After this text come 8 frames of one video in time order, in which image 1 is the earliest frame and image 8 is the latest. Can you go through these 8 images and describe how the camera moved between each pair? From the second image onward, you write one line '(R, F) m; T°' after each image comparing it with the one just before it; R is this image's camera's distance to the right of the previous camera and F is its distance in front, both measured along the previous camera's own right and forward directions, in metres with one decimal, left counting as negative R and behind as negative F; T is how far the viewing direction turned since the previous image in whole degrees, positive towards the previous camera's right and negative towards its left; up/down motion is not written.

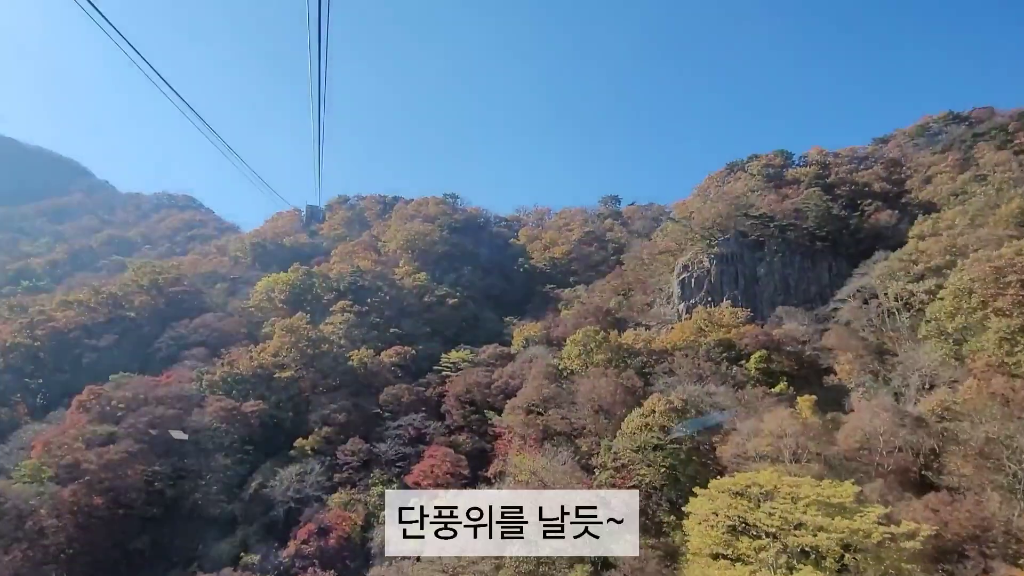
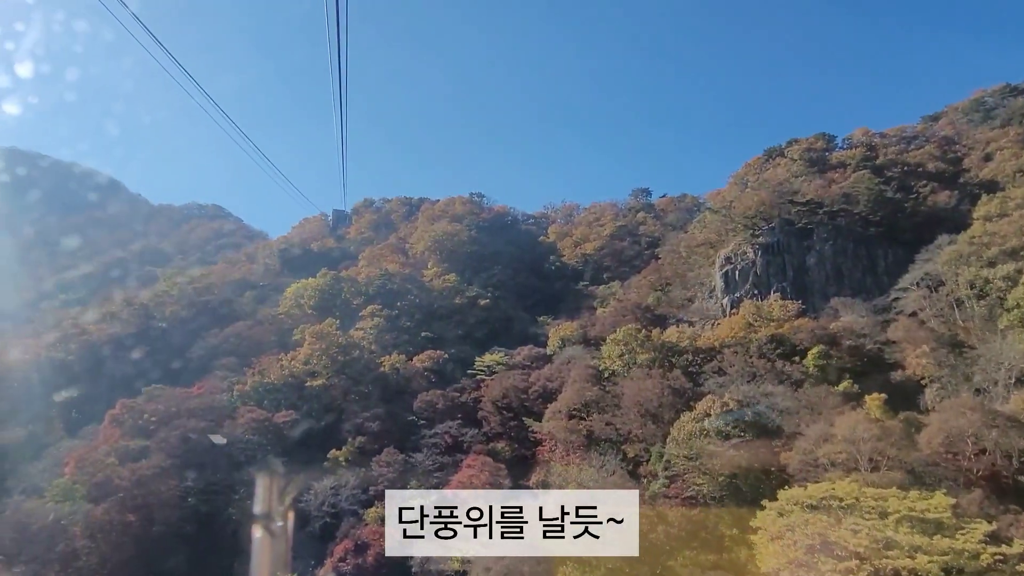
(-0.3, +1.1) m; -2°
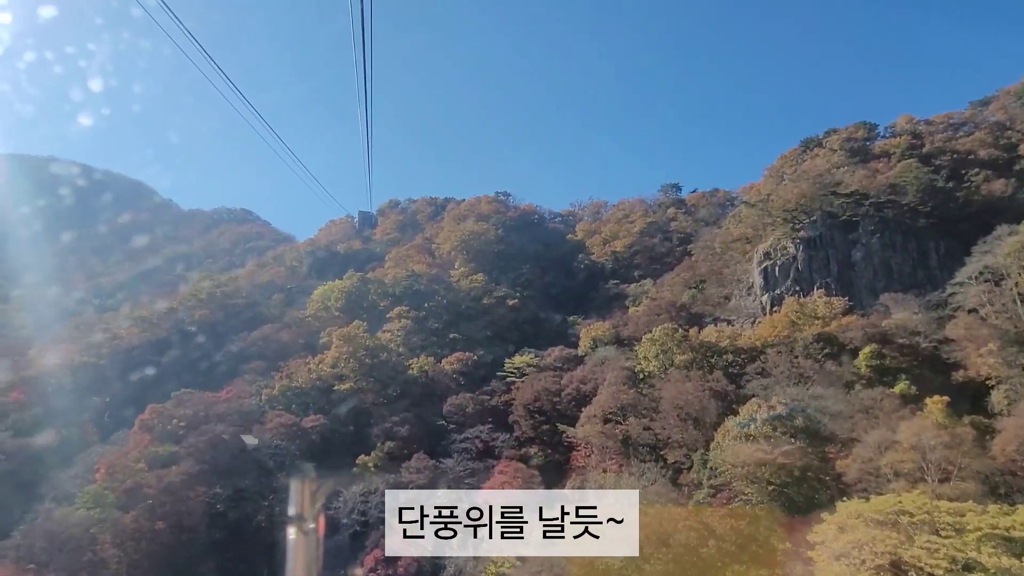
(-0.2, +0.8) m; -2°
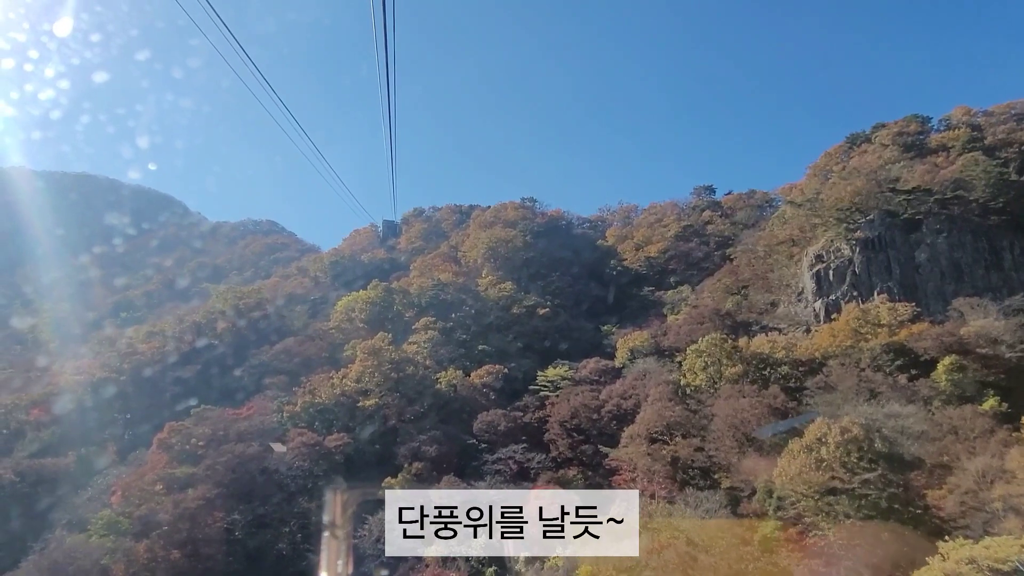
(-0.3, +1.6) m; -2°
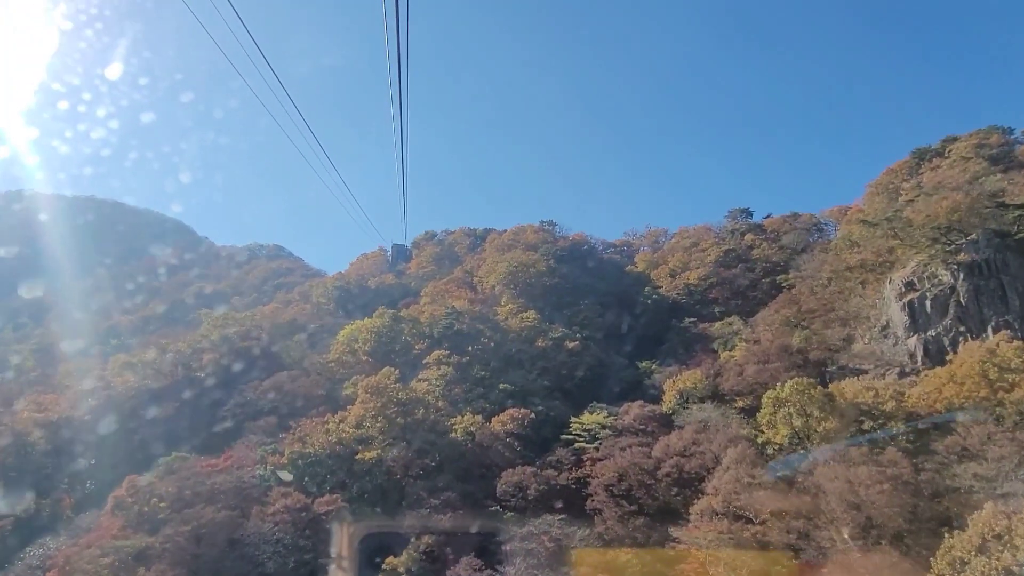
(-0.7, +4.2) m; -1°
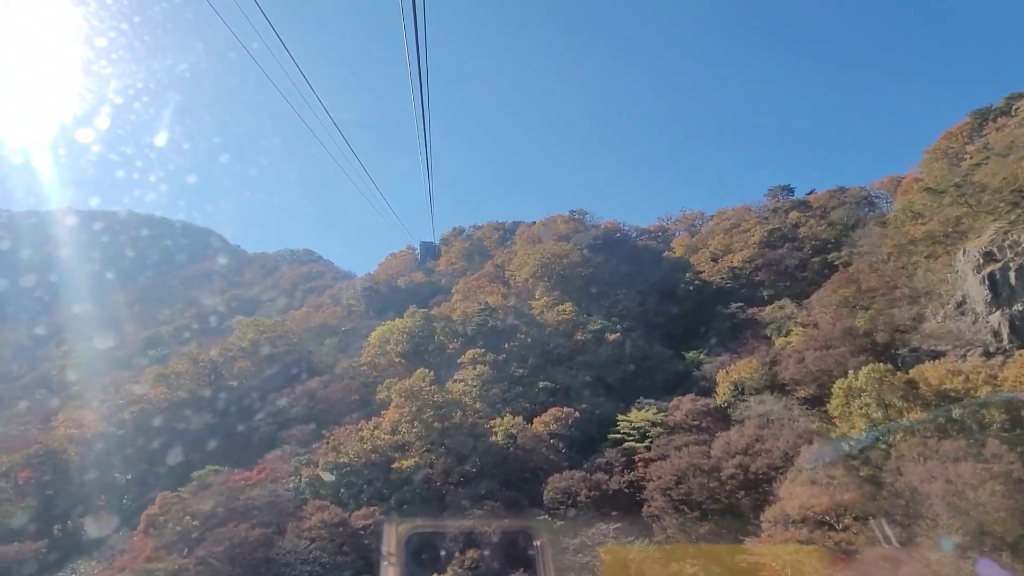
(-0.2, +1.4) m; -3°
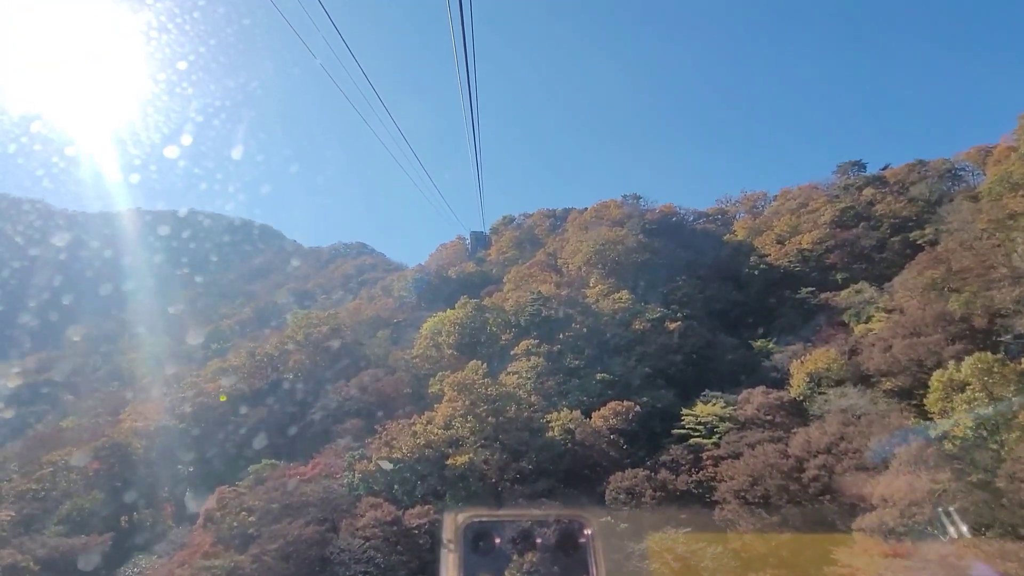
(-0.1, +1.1) m; -4°
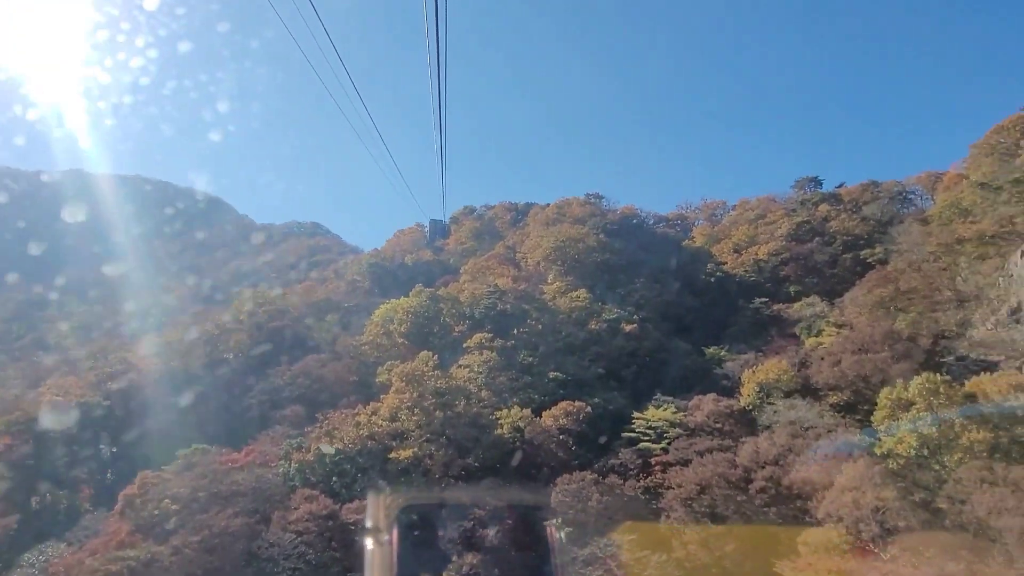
(-0.1, +0.5) m; +4°
